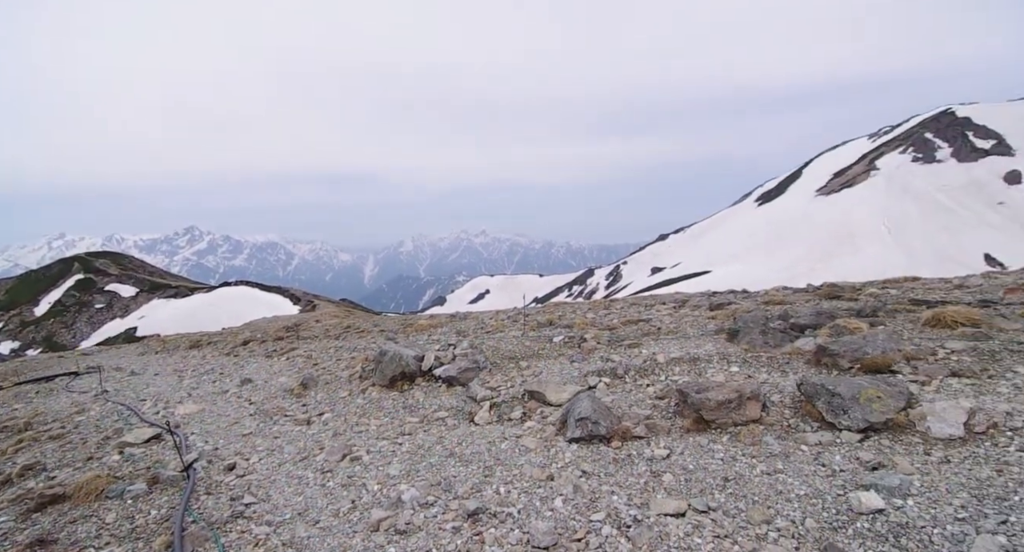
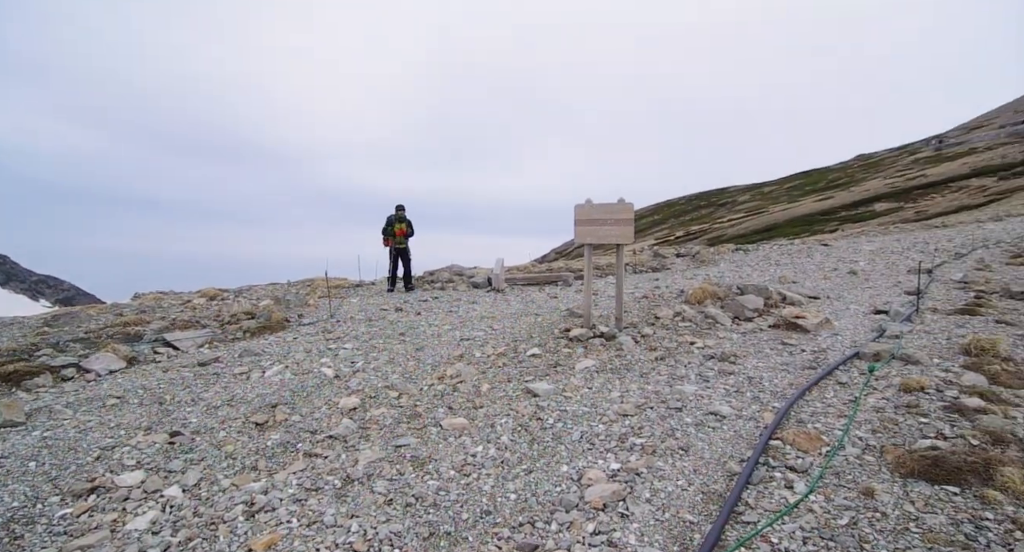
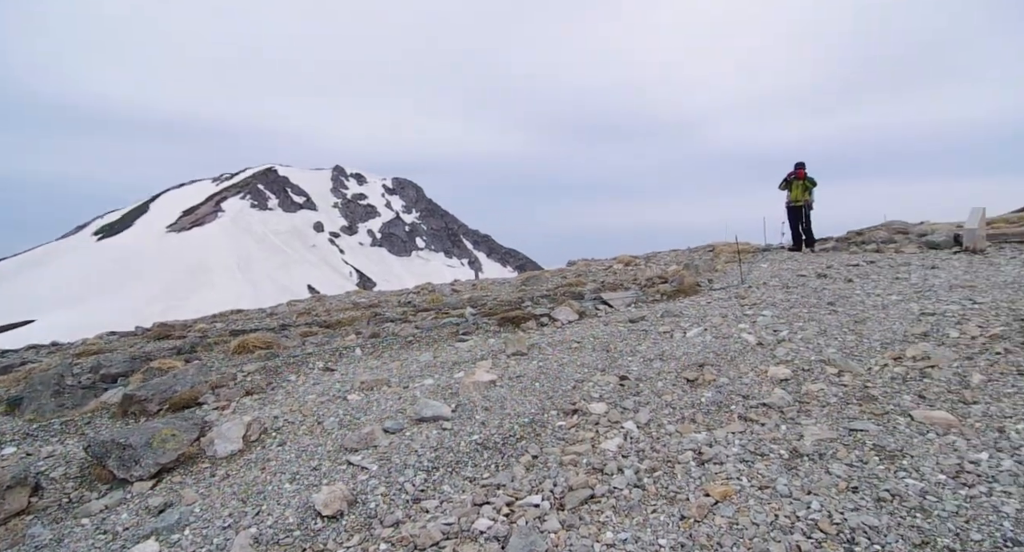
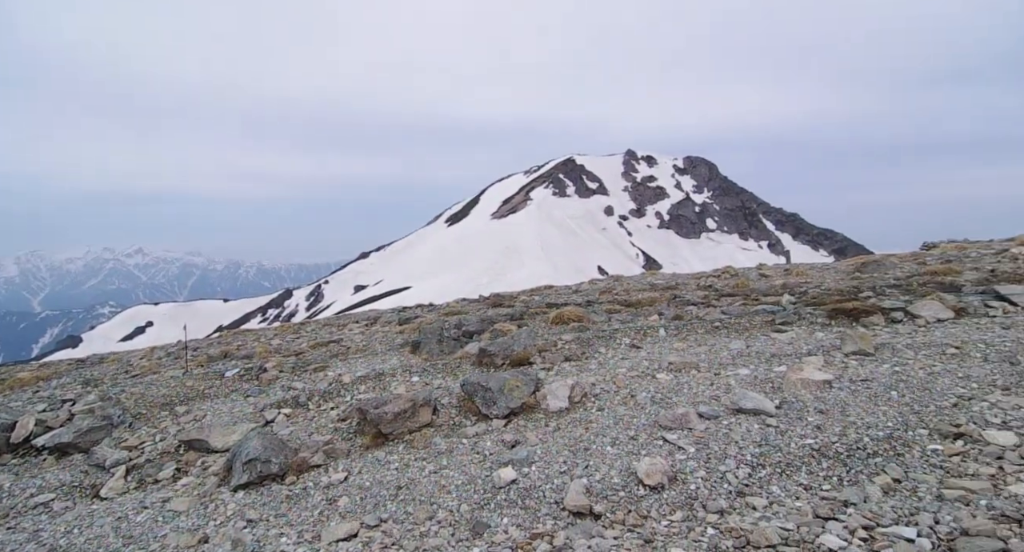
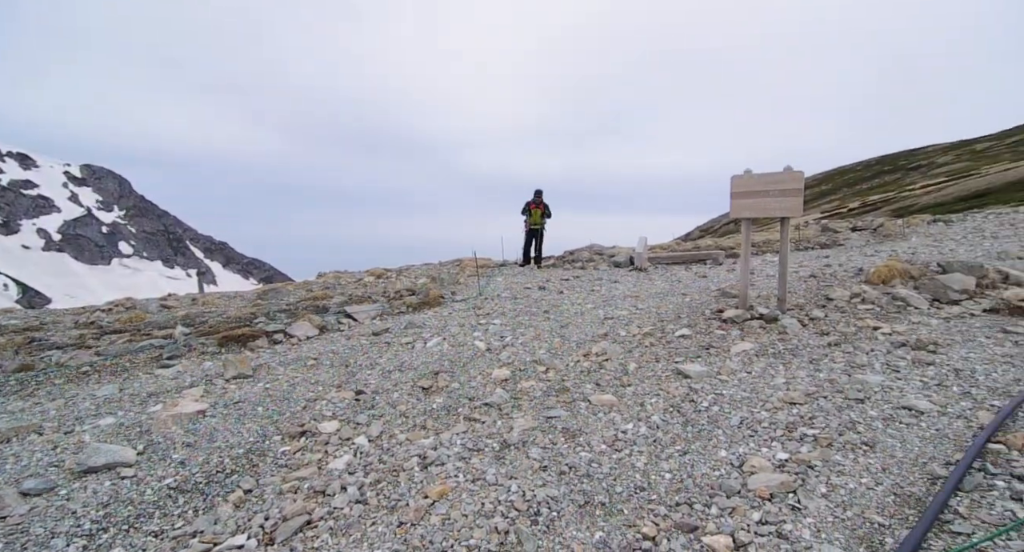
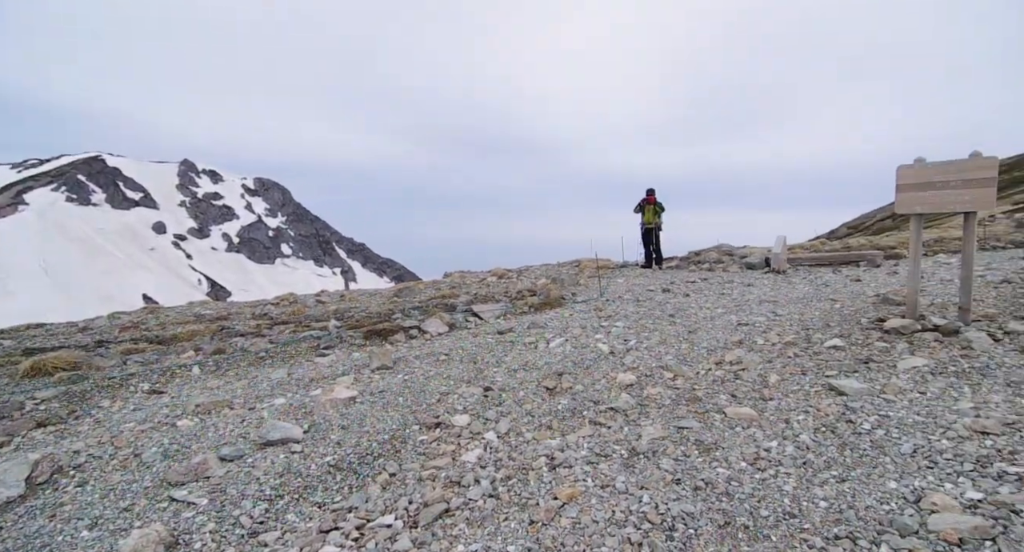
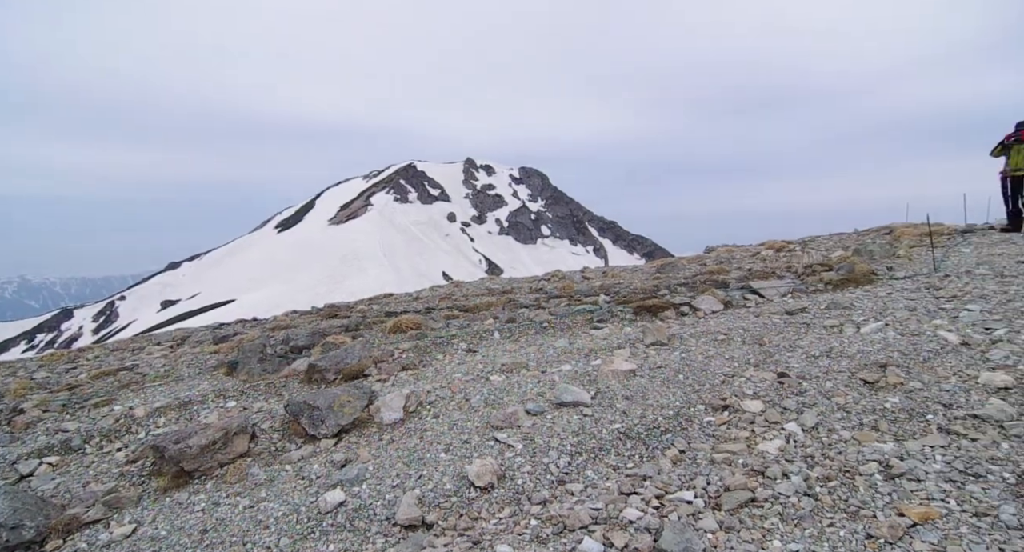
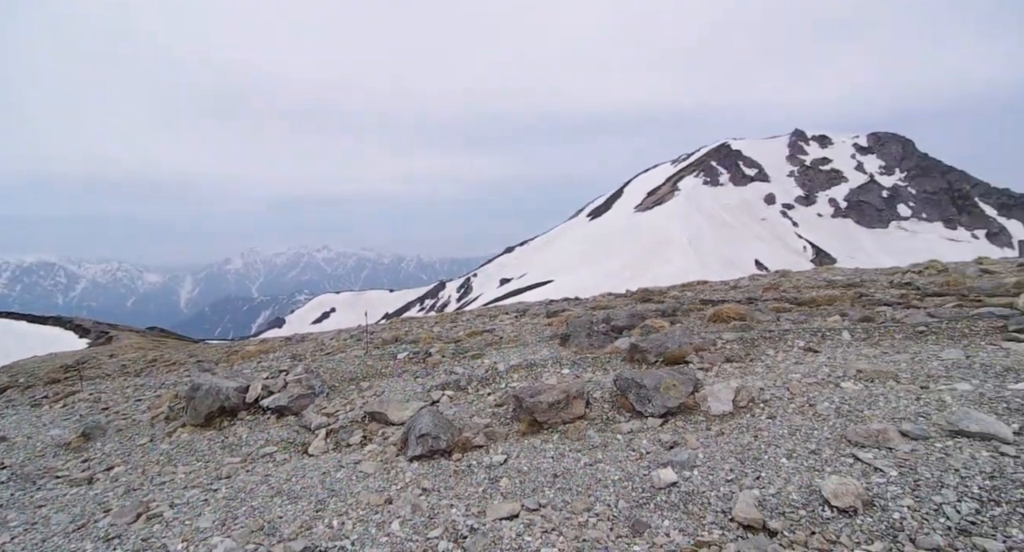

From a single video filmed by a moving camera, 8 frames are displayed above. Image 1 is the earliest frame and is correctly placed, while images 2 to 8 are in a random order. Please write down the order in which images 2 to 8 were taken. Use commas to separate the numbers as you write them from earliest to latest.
8, 4, 7, 3, 6, 5, 2
